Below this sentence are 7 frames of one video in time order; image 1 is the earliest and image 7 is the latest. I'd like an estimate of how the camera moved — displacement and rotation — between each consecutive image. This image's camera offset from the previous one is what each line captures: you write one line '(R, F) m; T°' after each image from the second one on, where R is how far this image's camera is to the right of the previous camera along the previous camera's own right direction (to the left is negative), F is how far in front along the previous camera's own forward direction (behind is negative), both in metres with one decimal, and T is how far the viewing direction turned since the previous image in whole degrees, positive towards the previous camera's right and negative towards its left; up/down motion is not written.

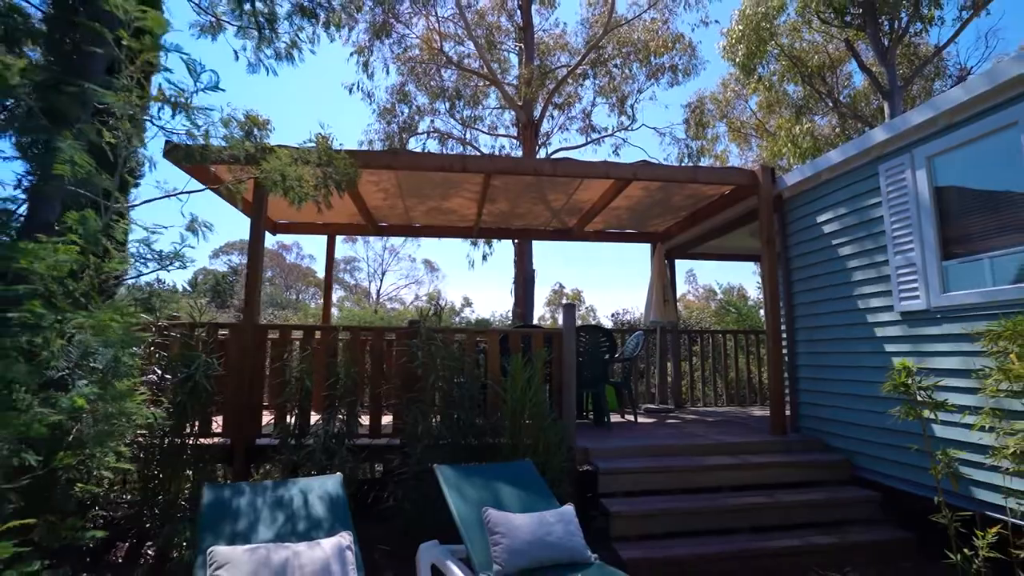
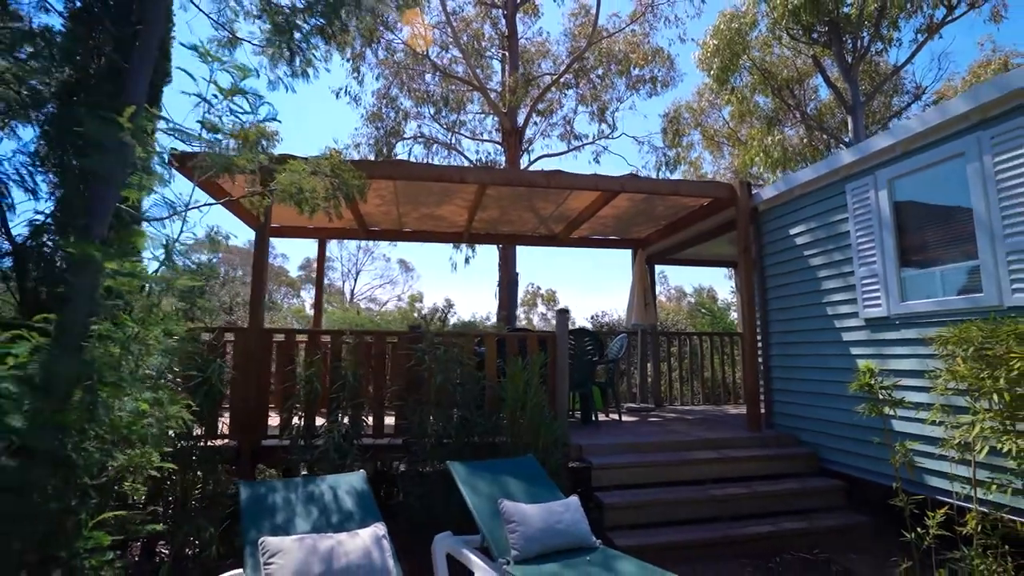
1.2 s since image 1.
(-0.2, -0.3) m; +2°
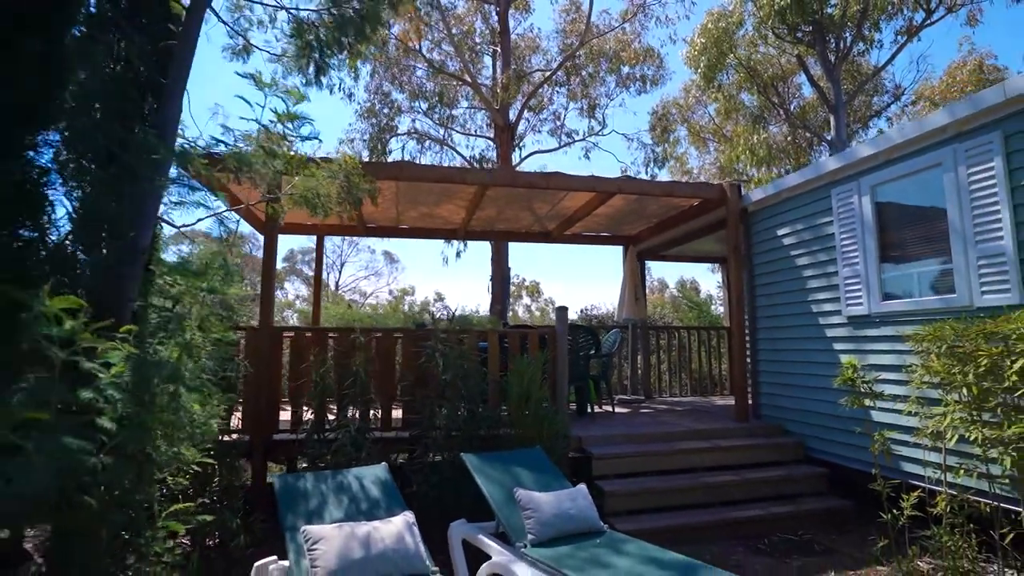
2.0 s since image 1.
(-0.1, -0.2) m; +1°
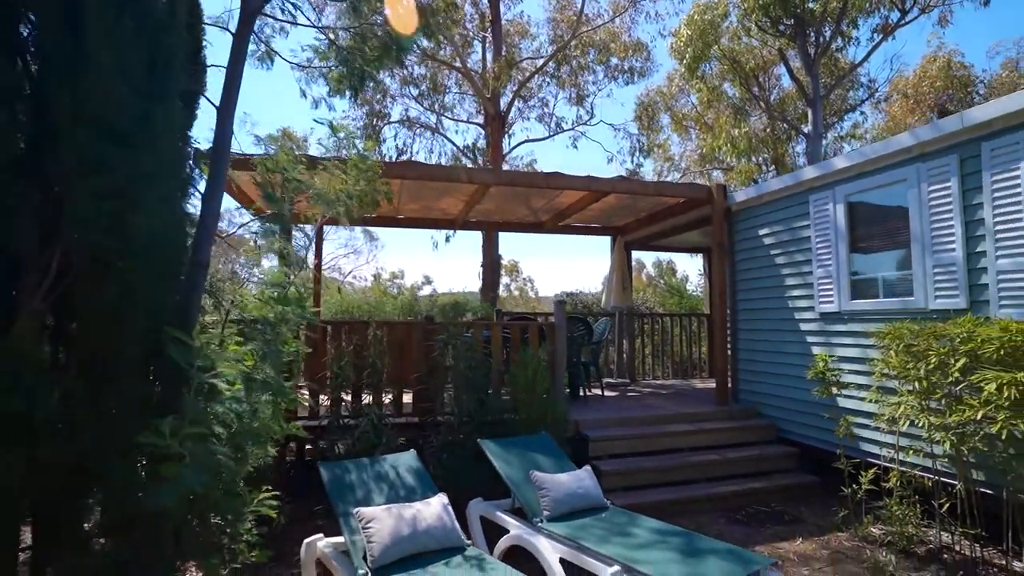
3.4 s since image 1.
(-0.2, -0.4) m; +2°
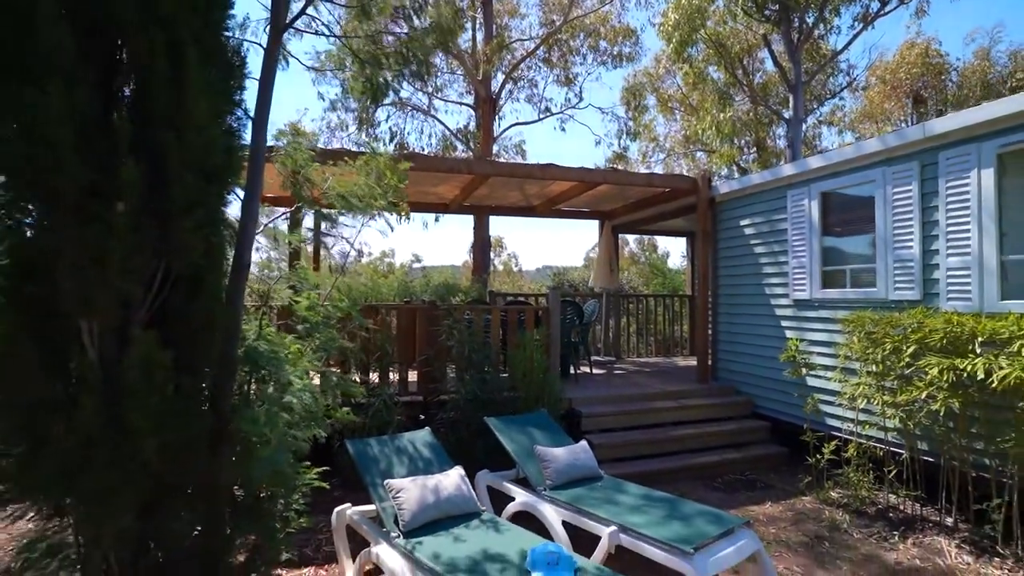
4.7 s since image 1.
(-0.1, -0.4) m; +1°
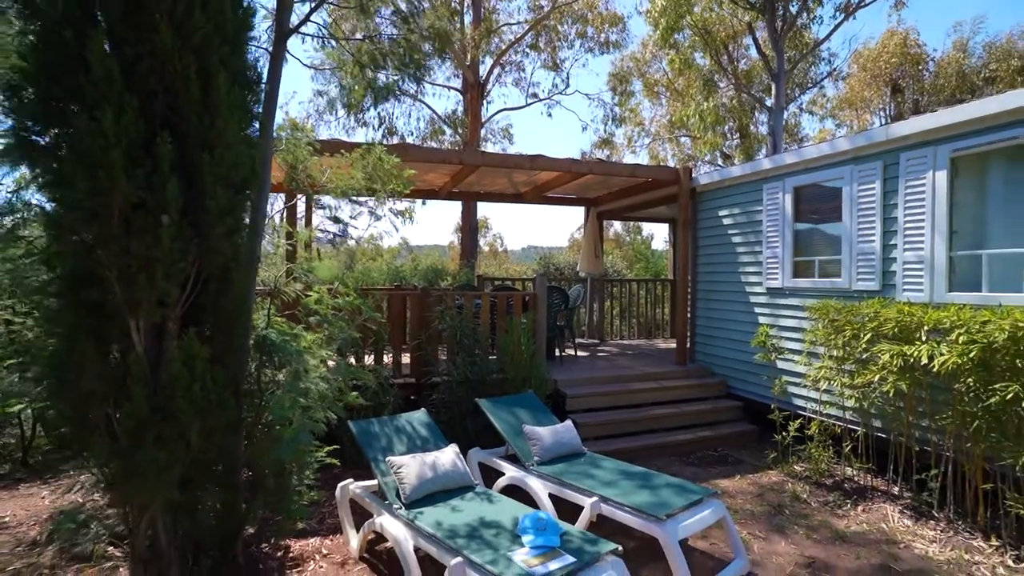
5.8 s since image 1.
(0.0, -0.3) m; +1°
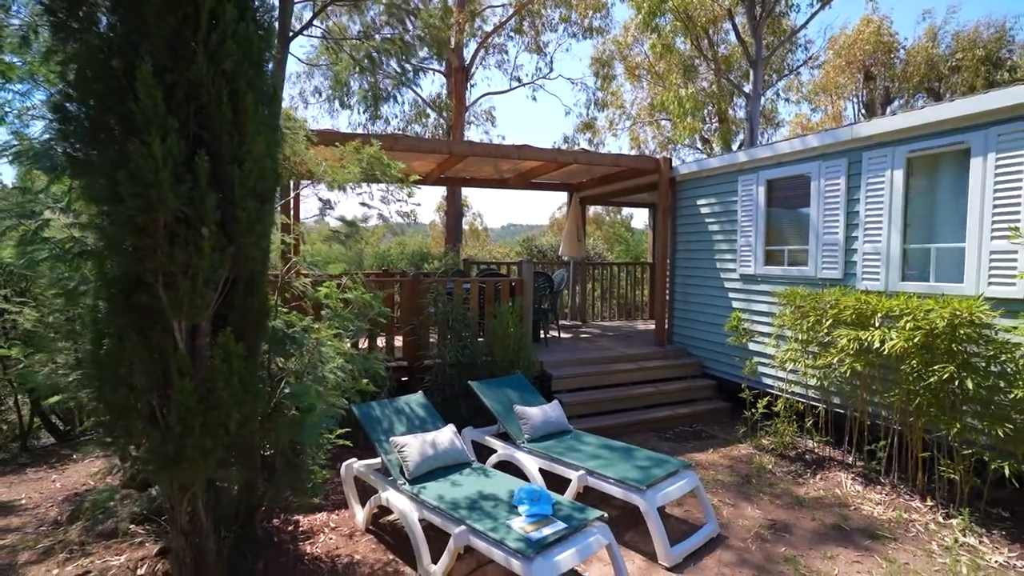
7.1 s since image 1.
(-0.1, -0.3) m; +2°
